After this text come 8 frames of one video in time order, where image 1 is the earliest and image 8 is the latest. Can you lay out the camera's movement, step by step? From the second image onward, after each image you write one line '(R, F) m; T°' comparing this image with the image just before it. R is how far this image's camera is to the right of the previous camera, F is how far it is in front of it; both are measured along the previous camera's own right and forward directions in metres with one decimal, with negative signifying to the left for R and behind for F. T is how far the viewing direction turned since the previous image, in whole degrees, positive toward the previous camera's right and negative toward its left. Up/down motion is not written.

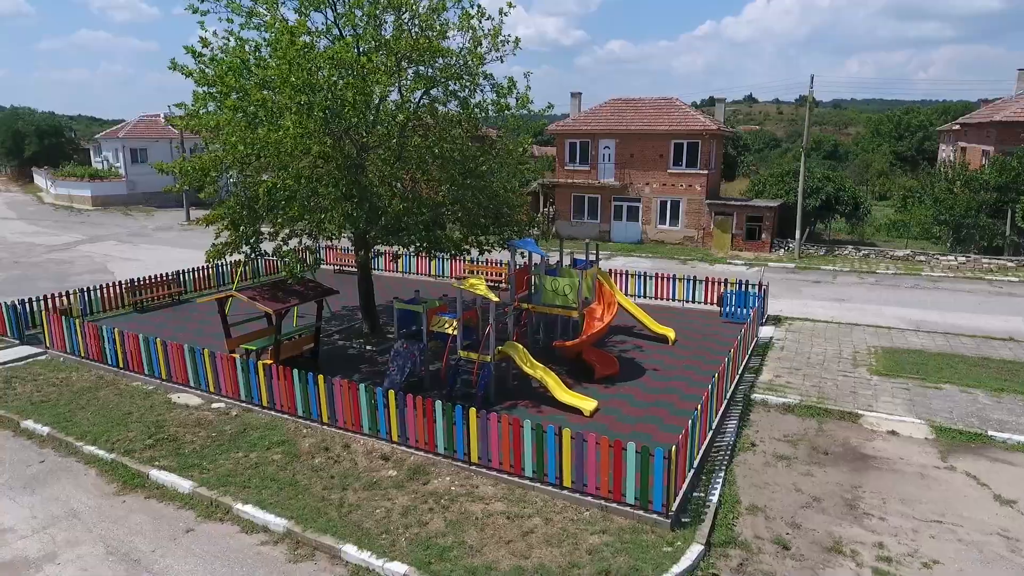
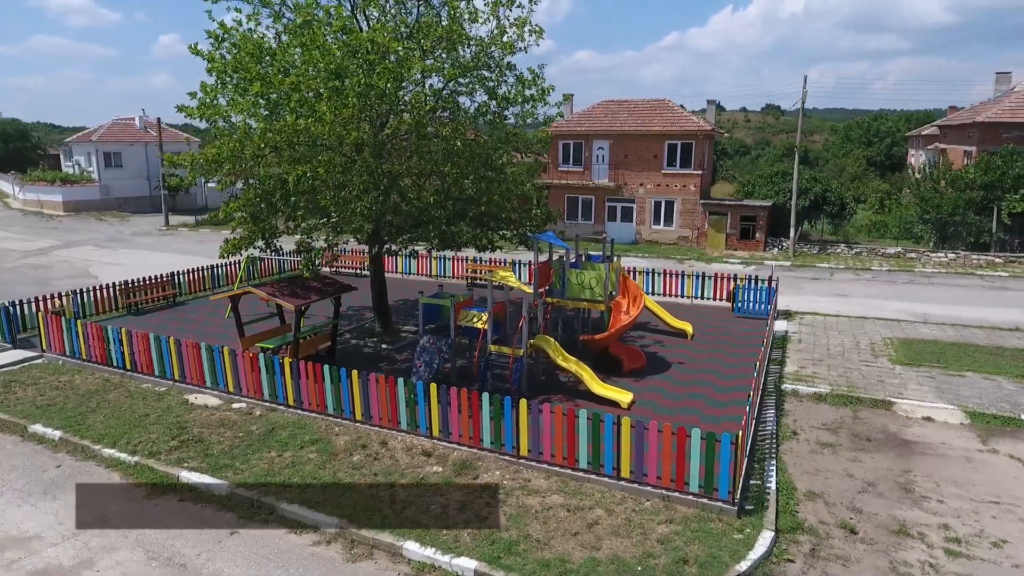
(-1.1, +0.3) m; +3°
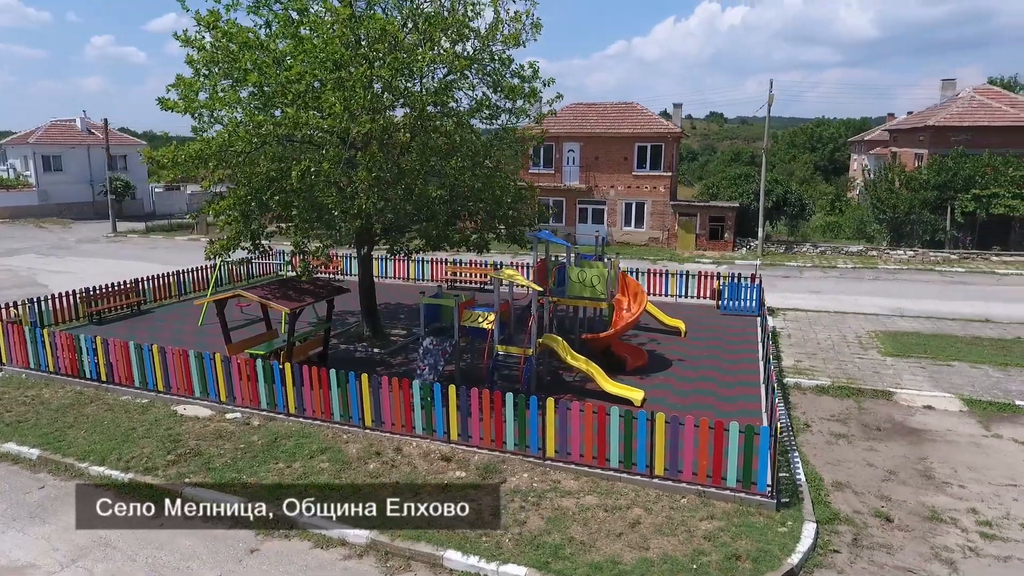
(-1.0, +0.3) m; +4°
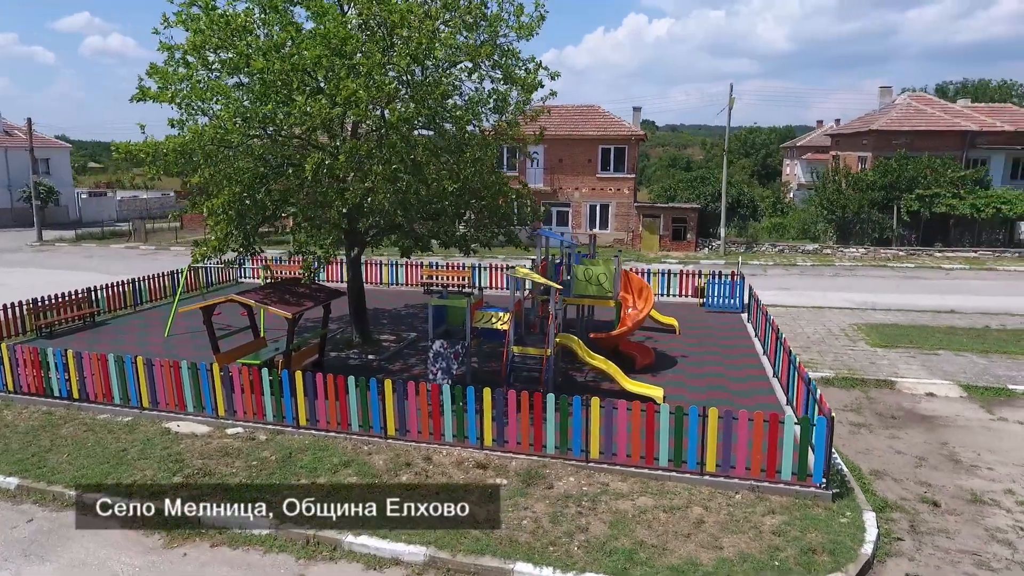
(-1.3, +0.4) m; +6°
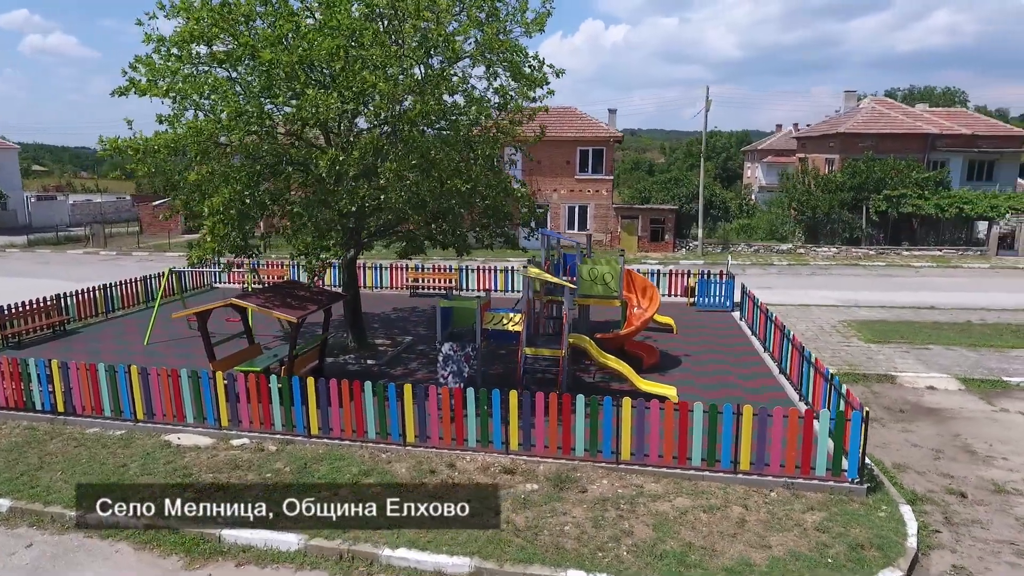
(-0.8, +0.3) m; +4°
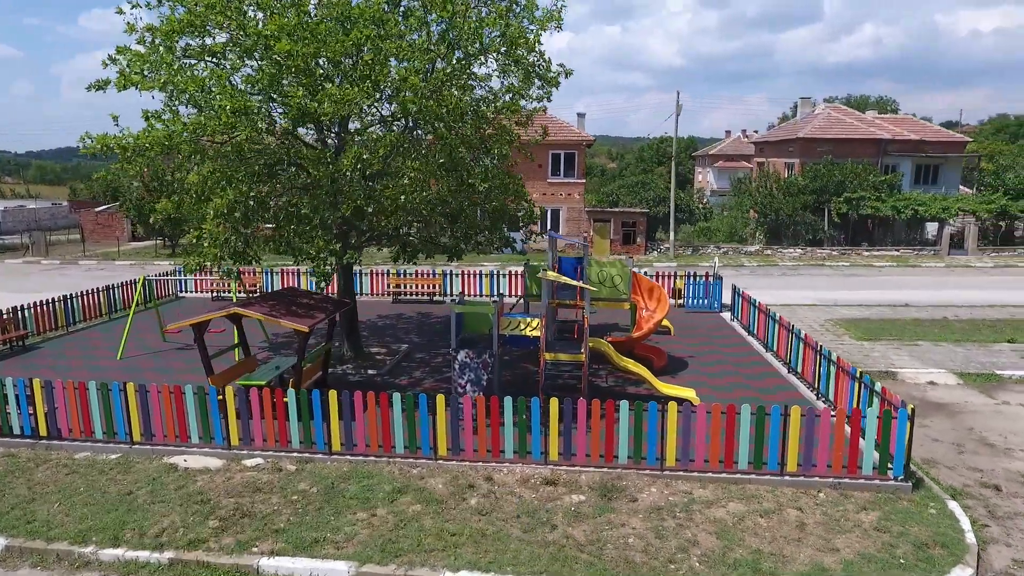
(-1.1, +0.4) m; +5°
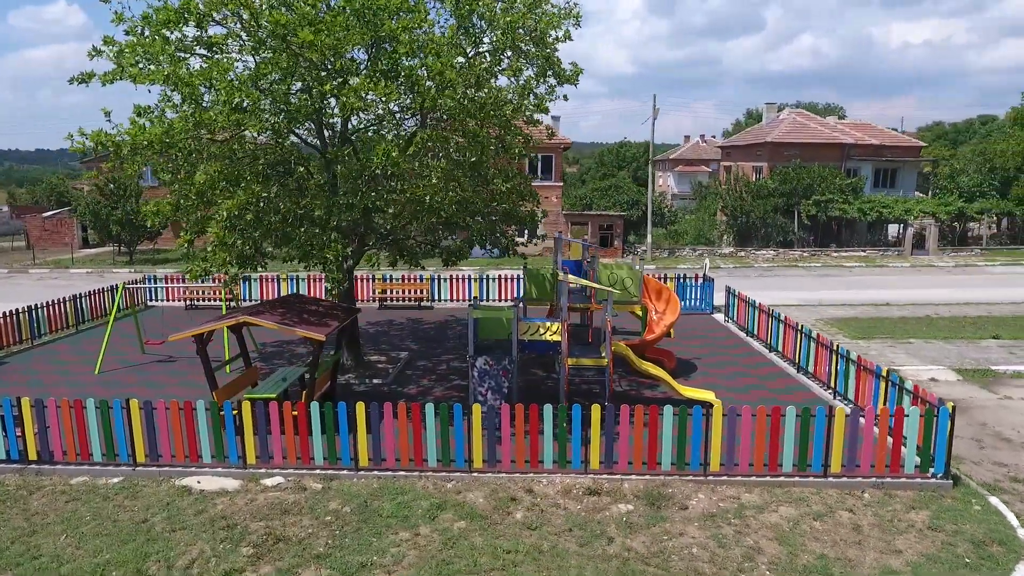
(-1.0, +0.3) m; +4°
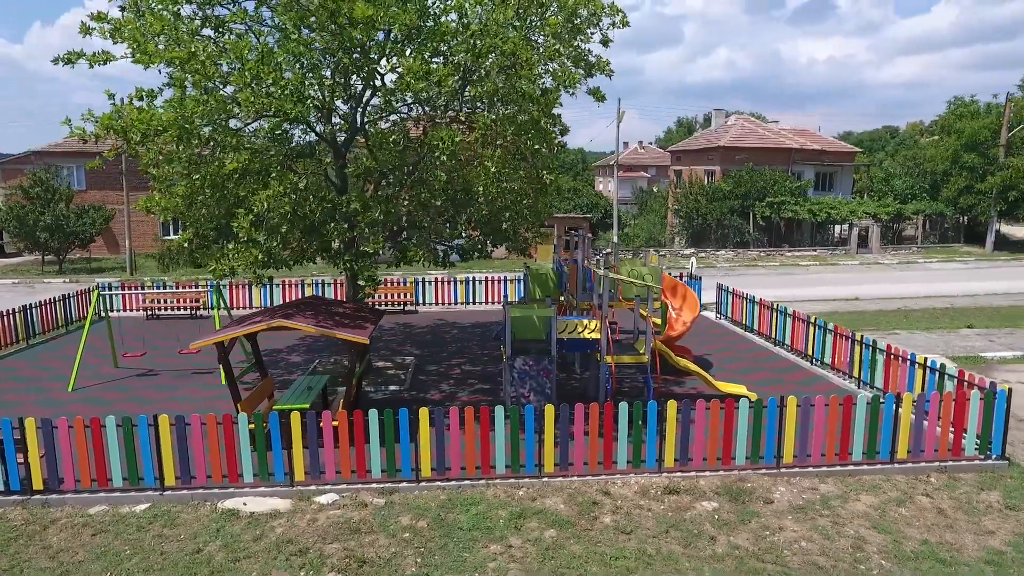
(-1.6, +0.5) m; +6°
